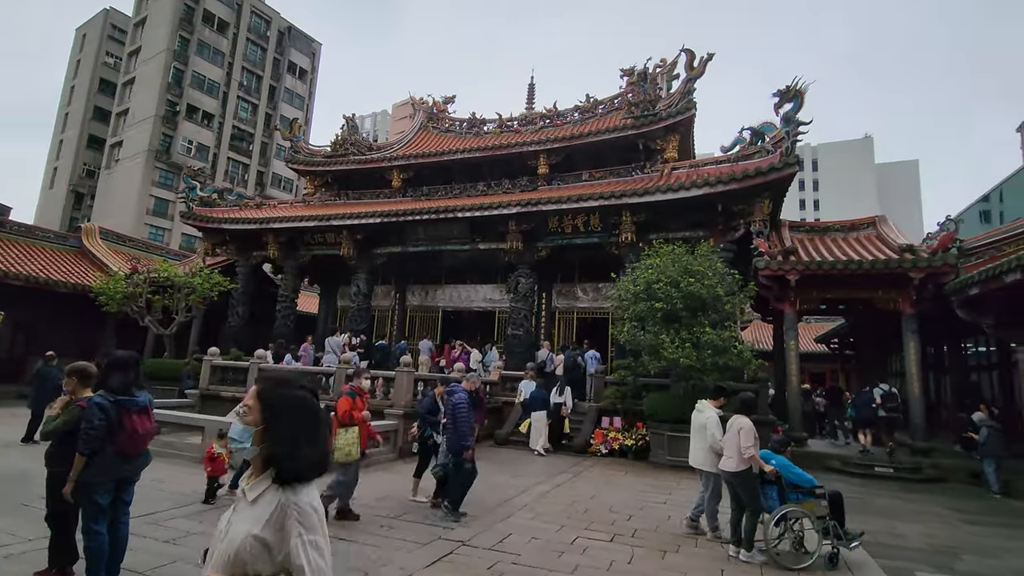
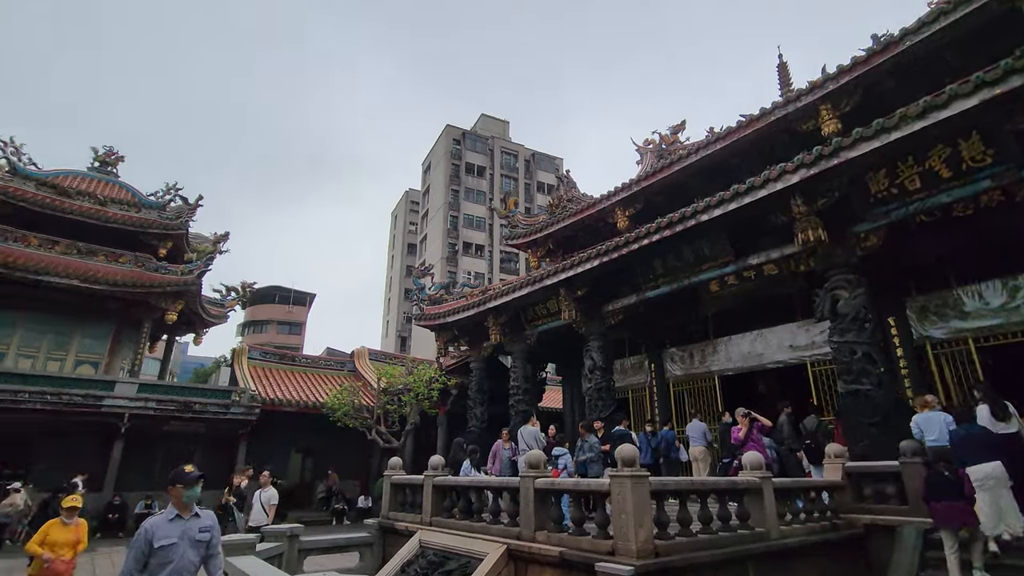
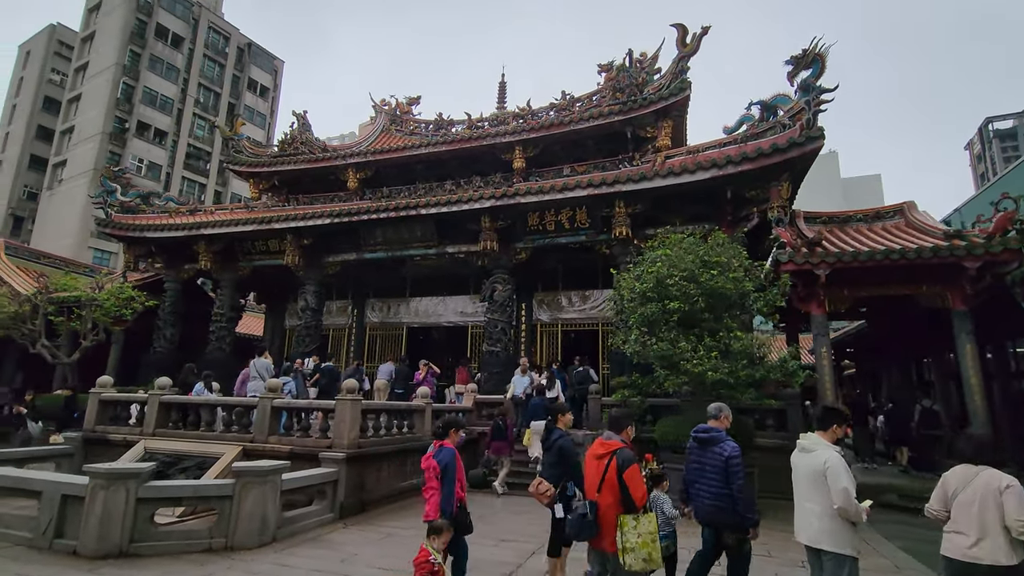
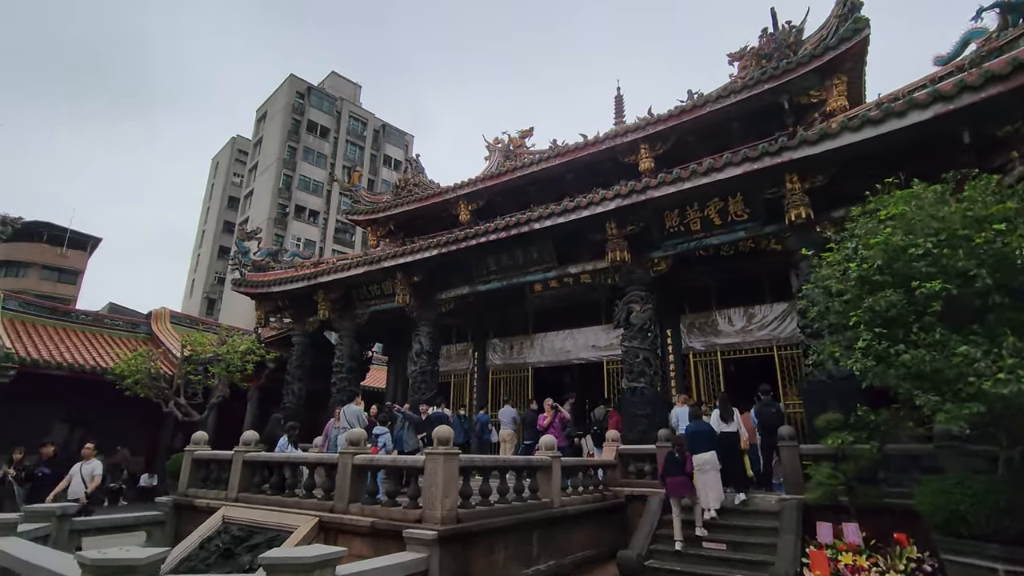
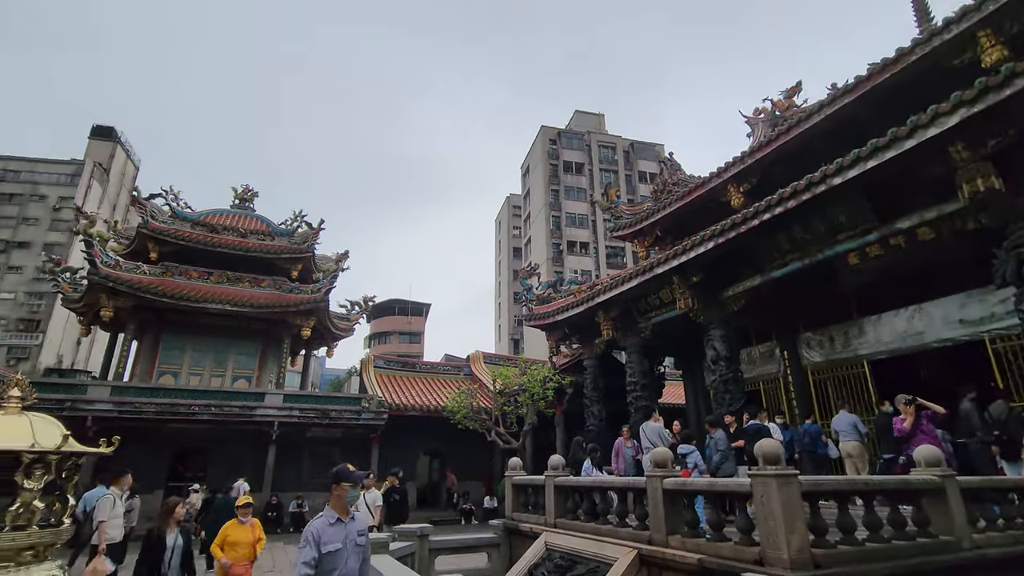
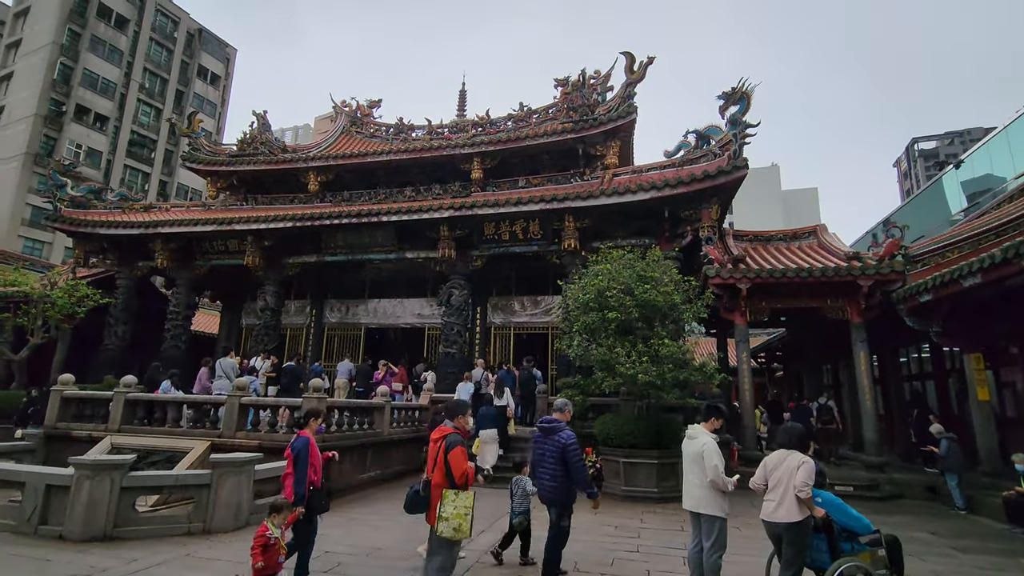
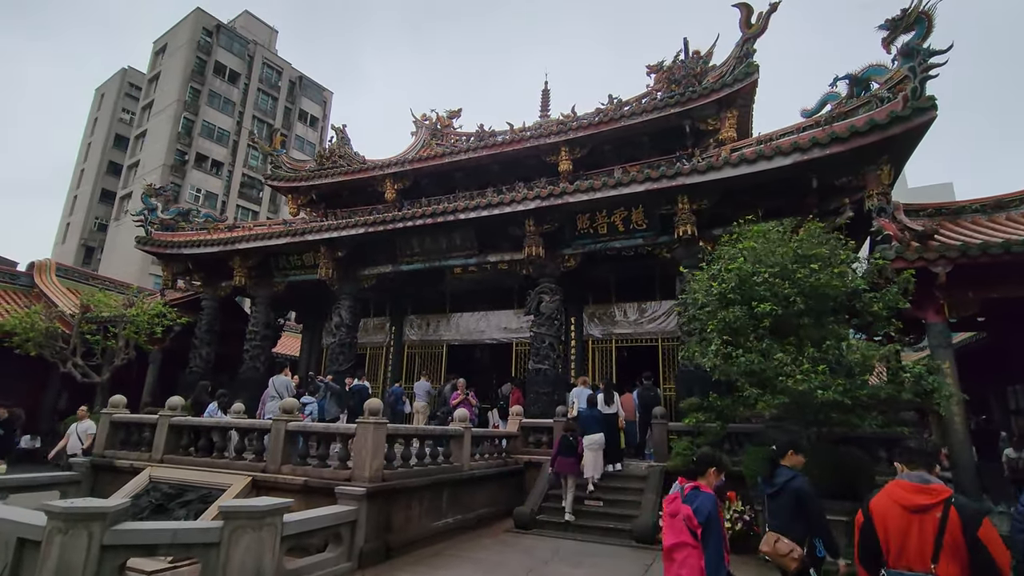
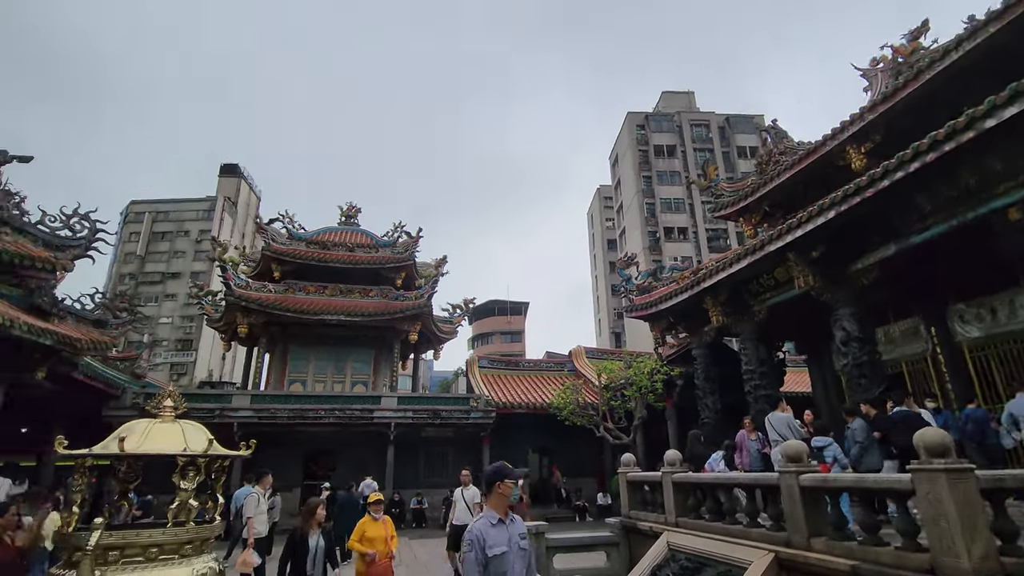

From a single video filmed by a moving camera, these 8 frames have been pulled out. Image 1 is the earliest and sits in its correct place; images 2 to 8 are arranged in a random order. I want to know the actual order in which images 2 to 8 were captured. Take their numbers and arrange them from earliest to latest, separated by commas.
6, 3, 7, 4, 2, 5, 8
